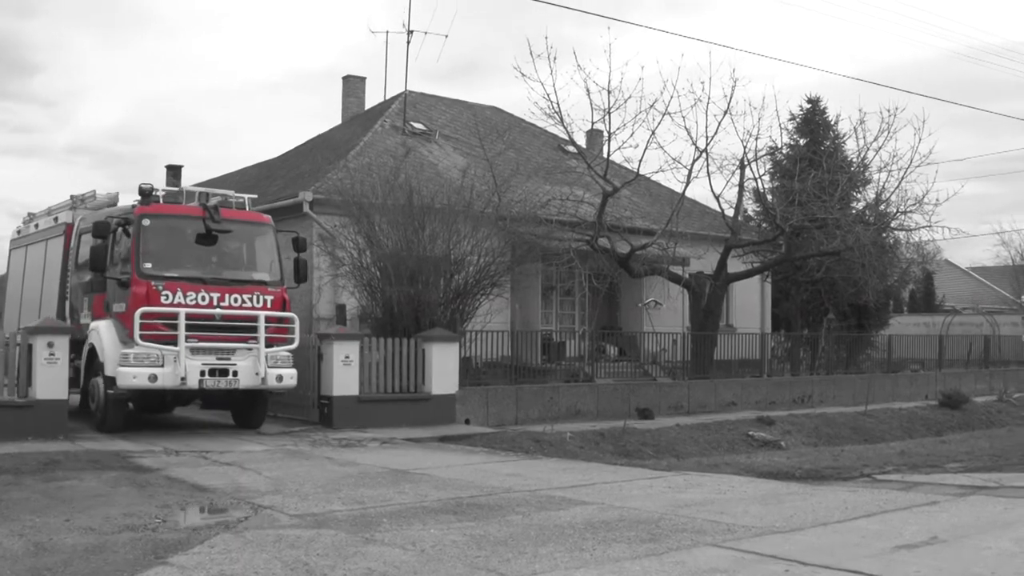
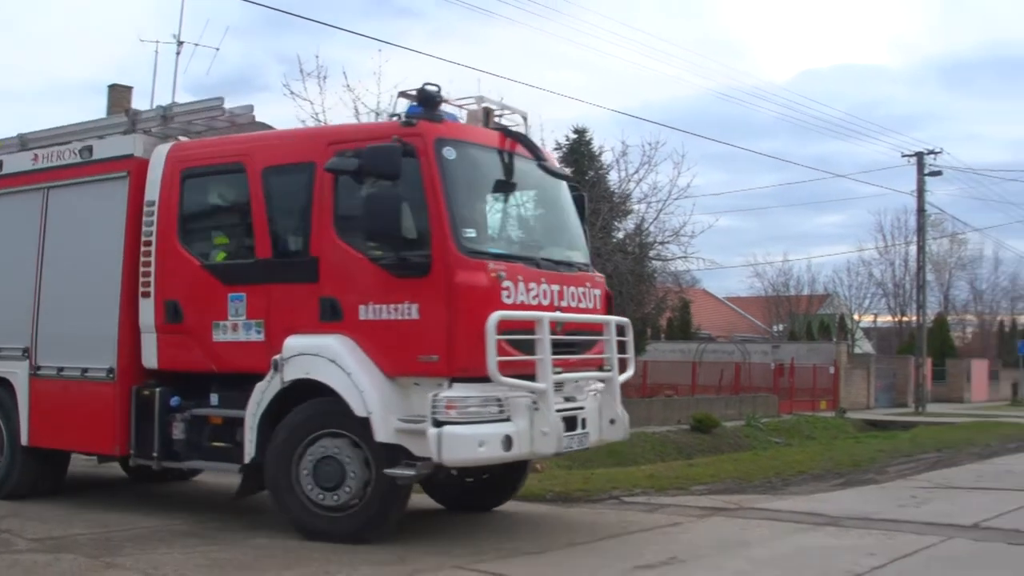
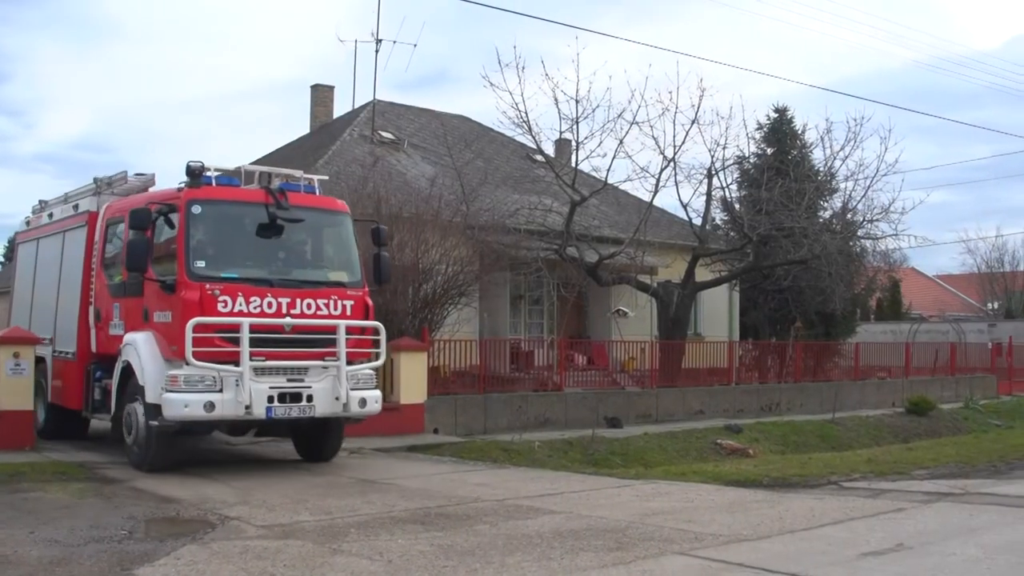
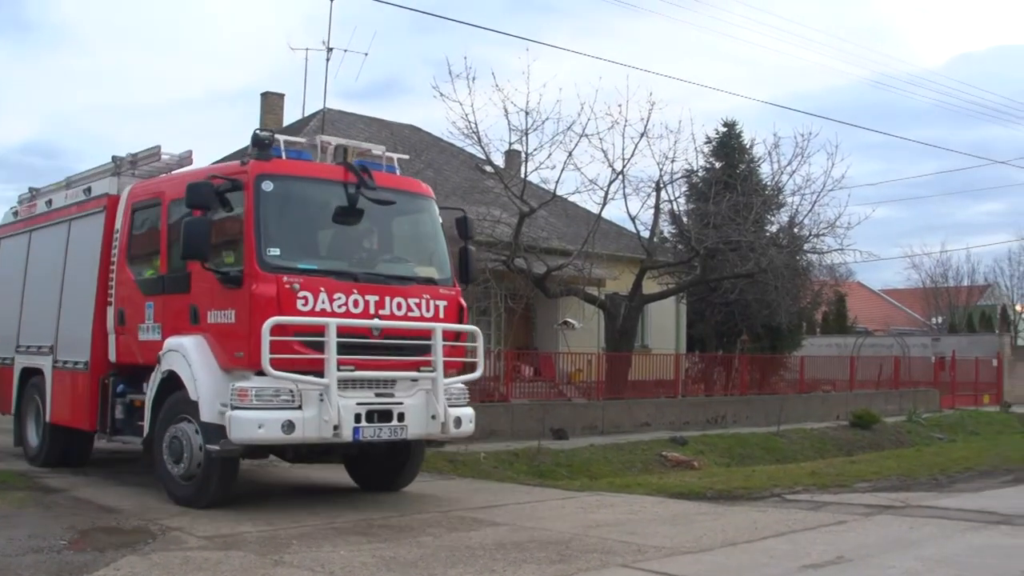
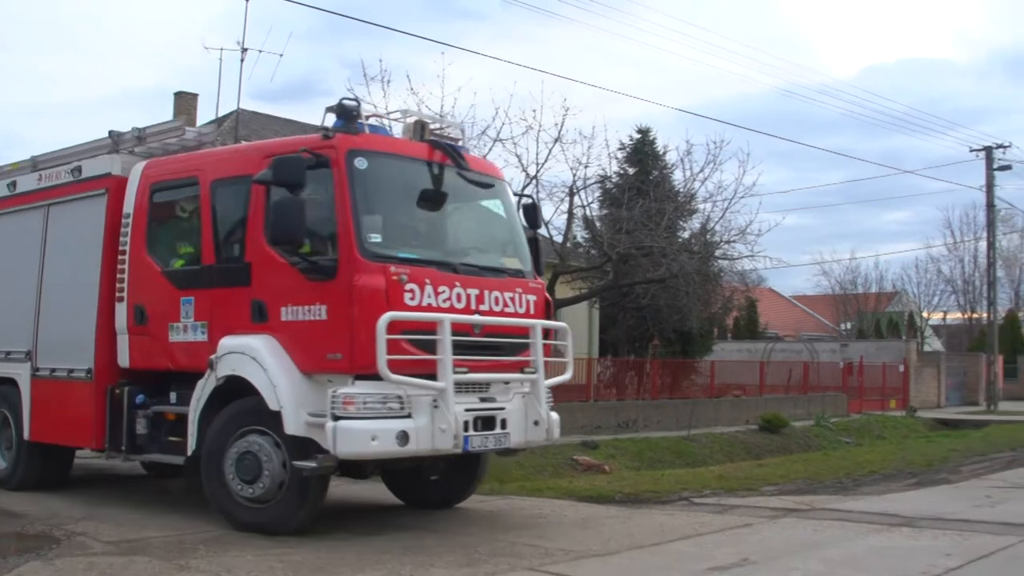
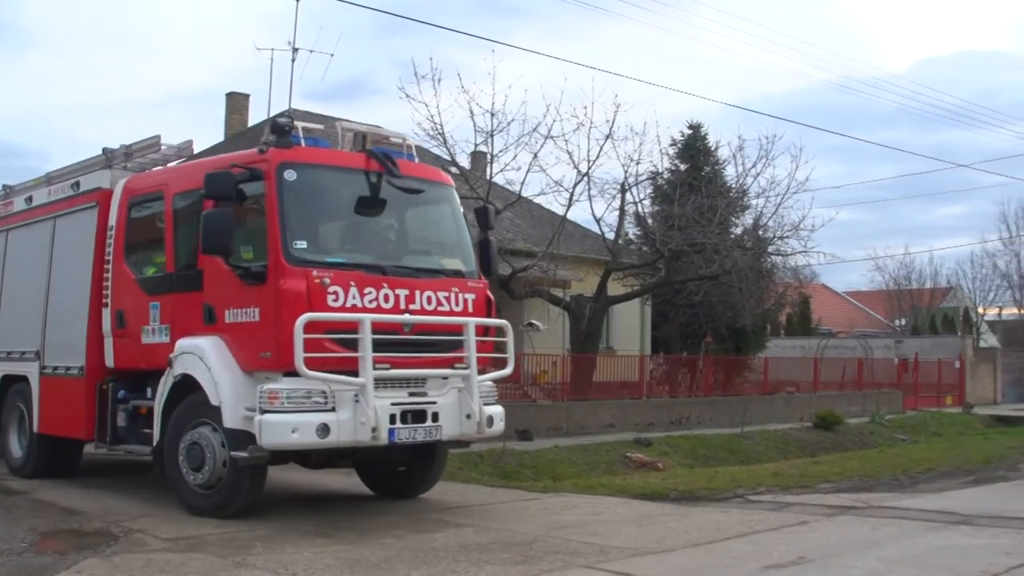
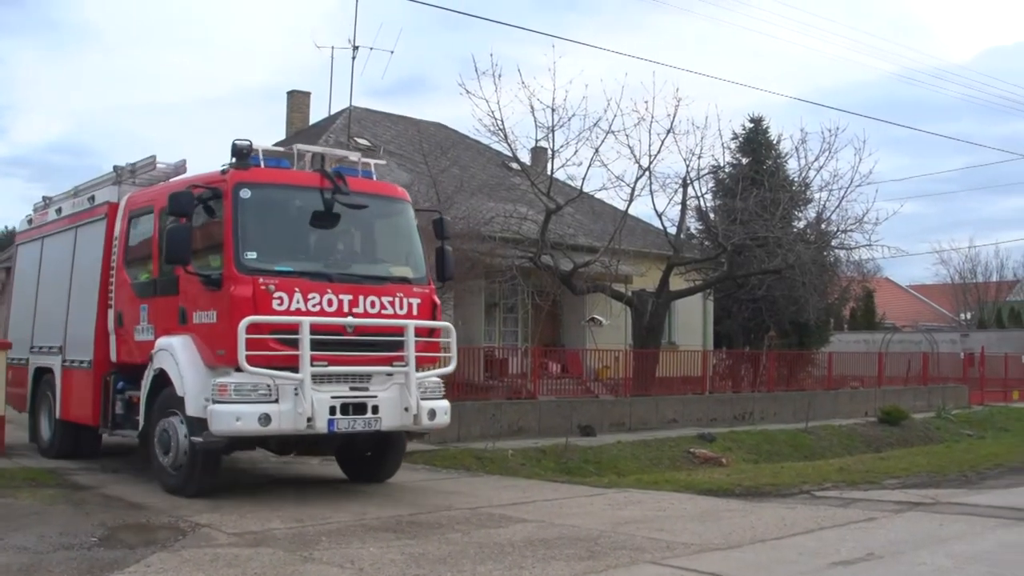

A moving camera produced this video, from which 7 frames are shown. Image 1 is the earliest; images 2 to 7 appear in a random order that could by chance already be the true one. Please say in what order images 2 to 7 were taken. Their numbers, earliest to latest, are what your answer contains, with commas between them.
3, 7, 4, 6, 5, 2
